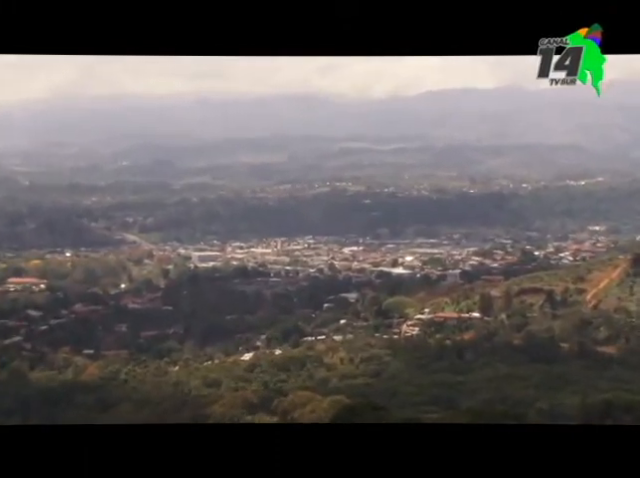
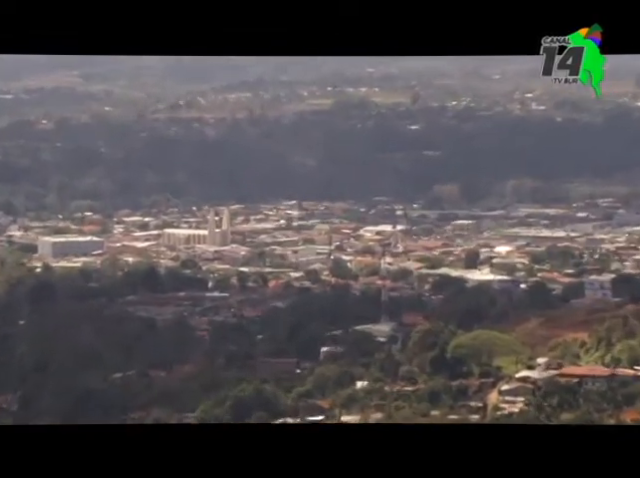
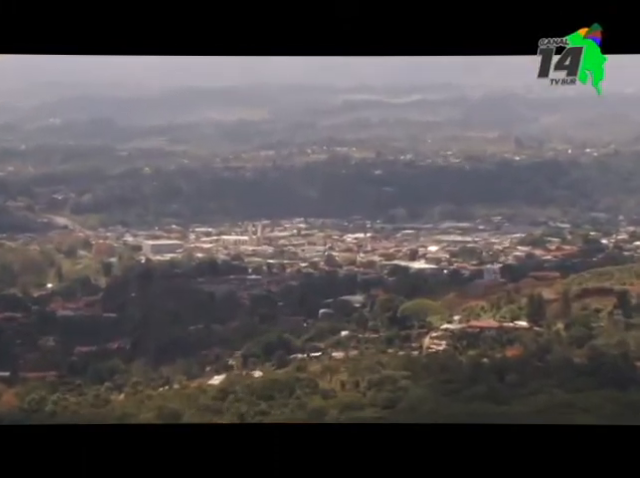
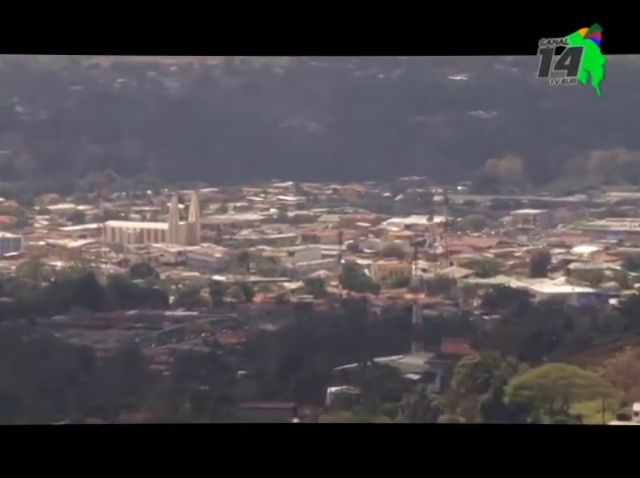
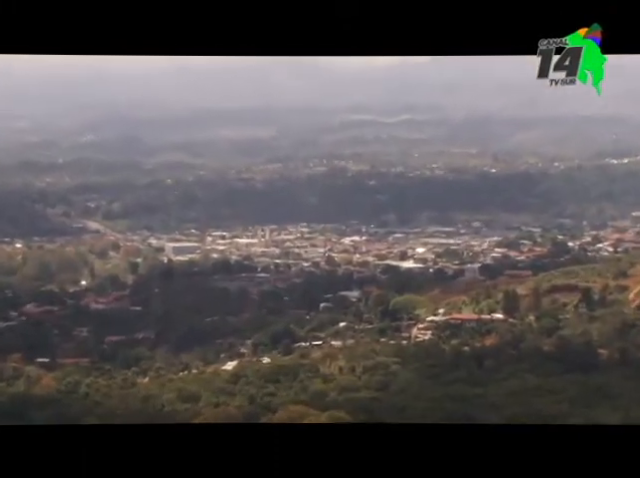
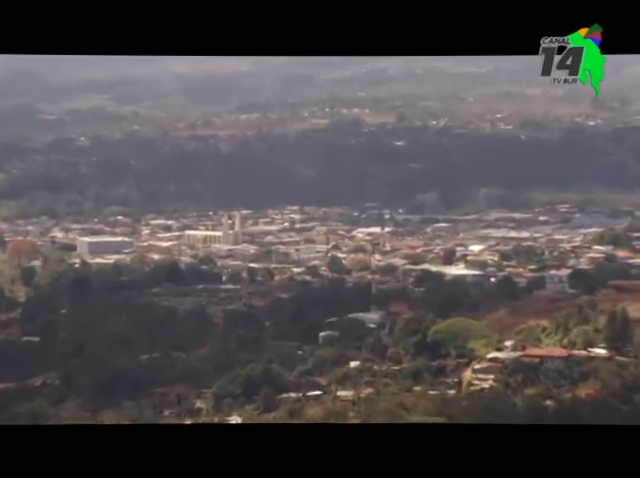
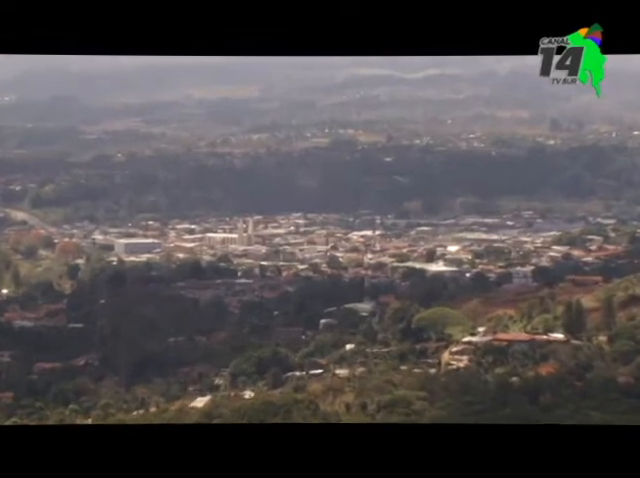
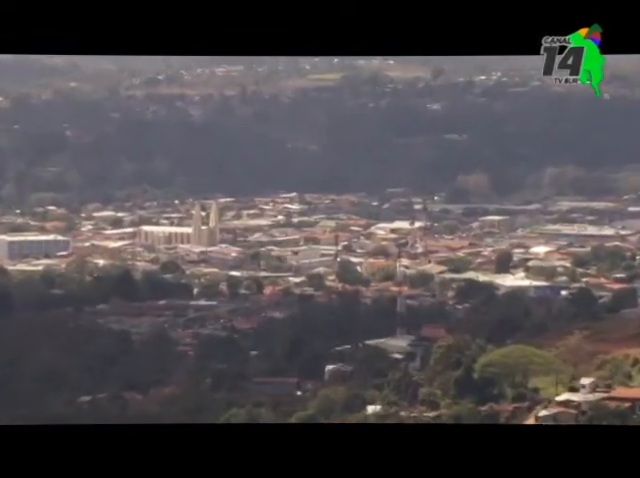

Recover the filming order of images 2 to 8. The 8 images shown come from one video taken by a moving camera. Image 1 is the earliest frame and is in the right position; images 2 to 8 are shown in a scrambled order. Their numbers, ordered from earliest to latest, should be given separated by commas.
5, 3, 7, 6, 2, 8, 4
